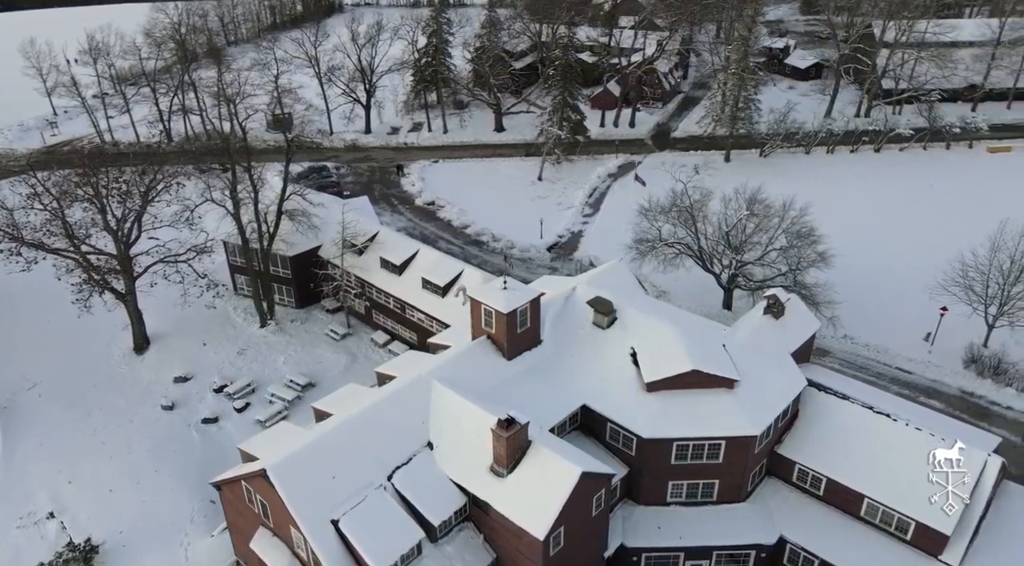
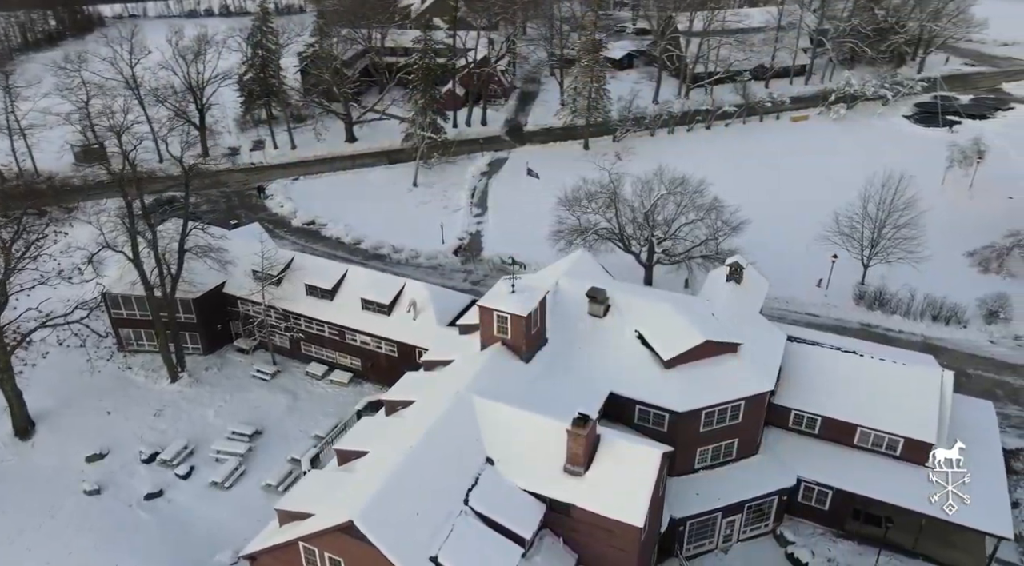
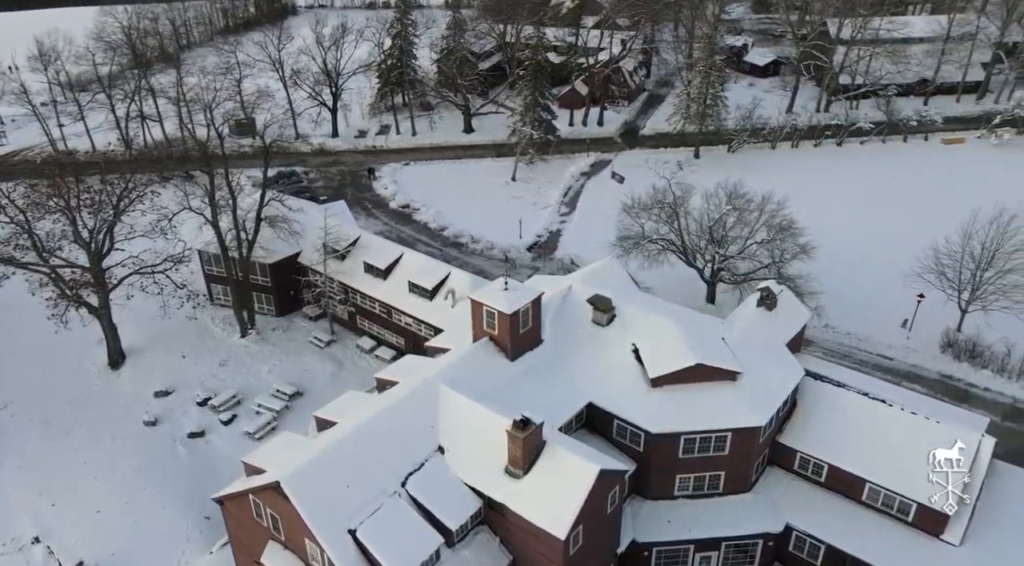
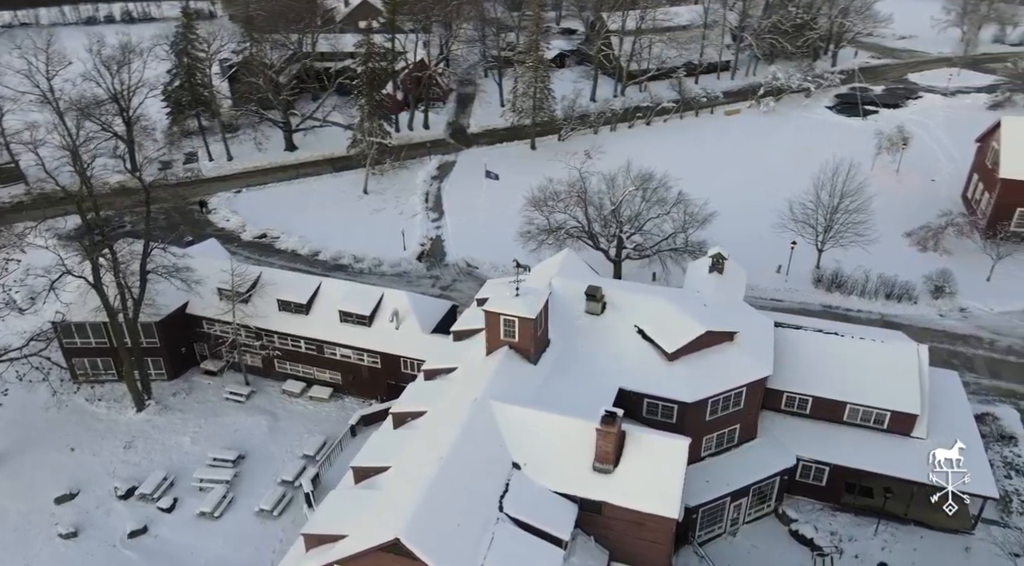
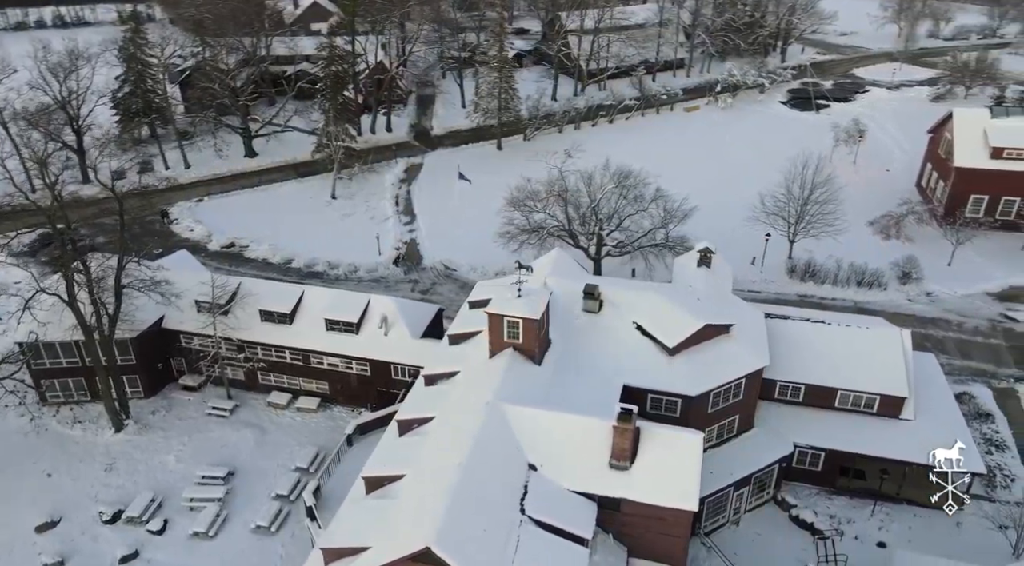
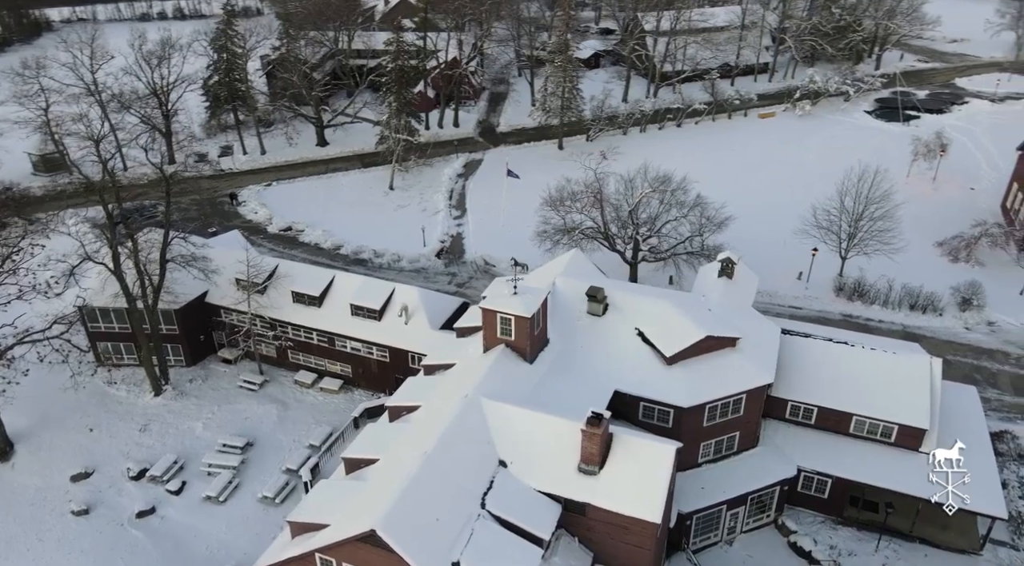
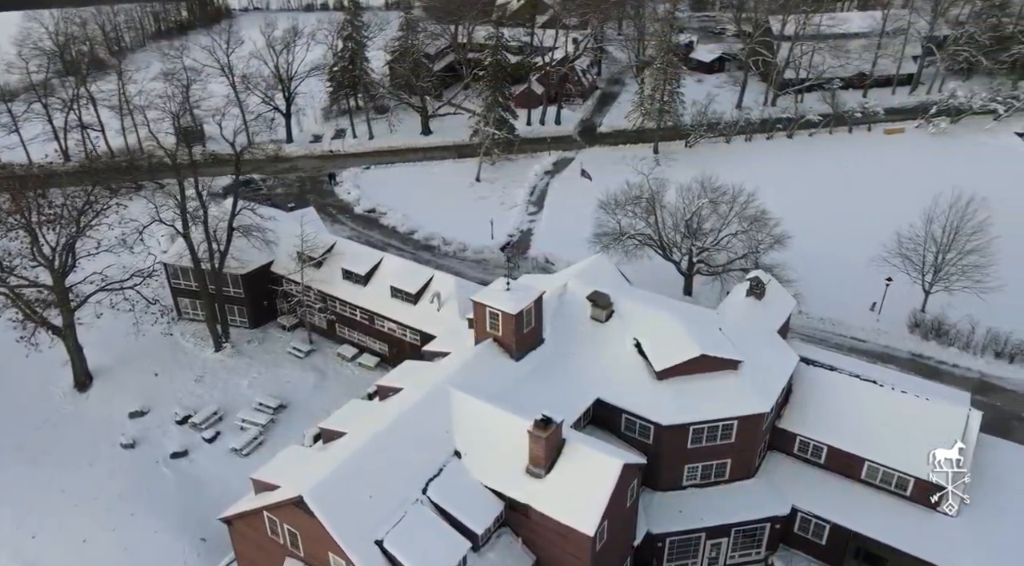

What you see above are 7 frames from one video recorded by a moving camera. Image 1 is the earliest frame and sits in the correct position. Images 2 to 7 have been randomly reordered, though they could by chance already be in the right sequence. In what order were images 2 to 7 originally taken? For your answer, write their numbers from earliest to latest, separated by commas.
3, 7, 2, 6, 4, 5
